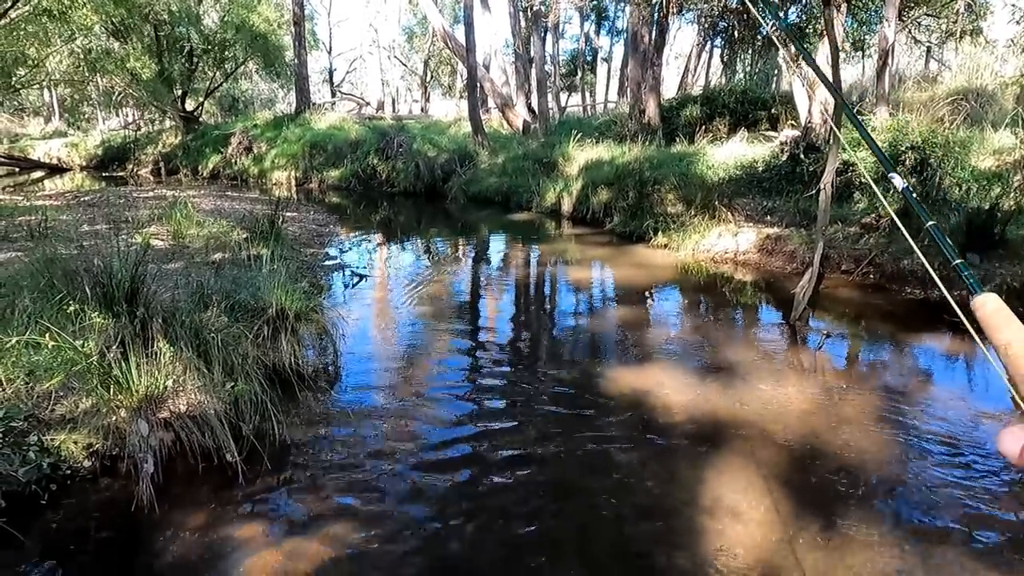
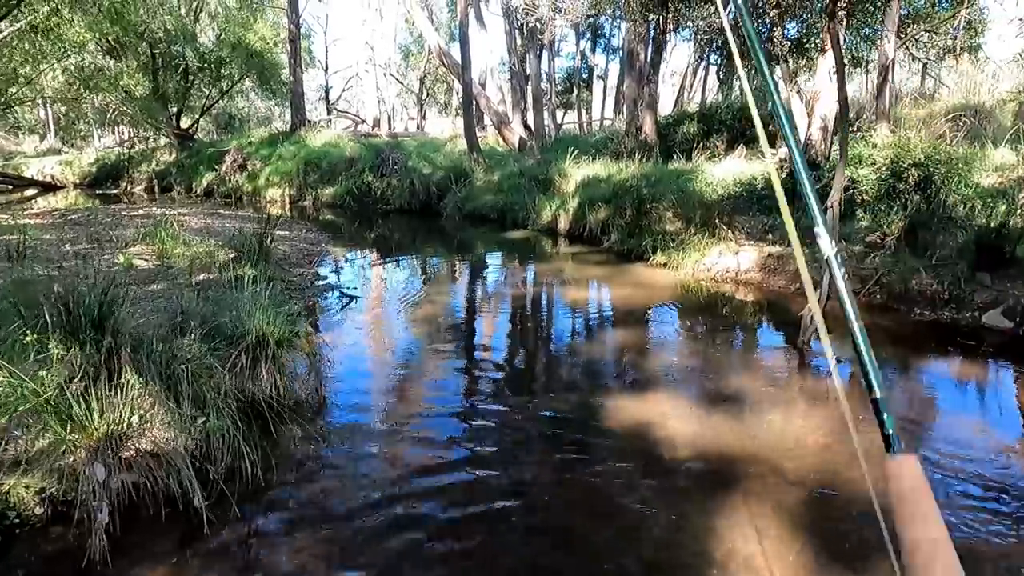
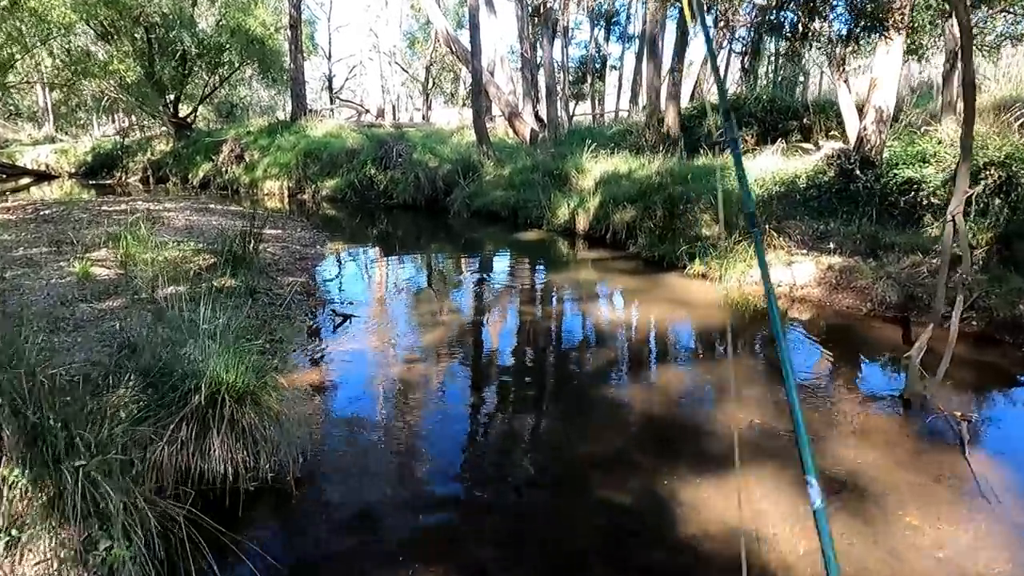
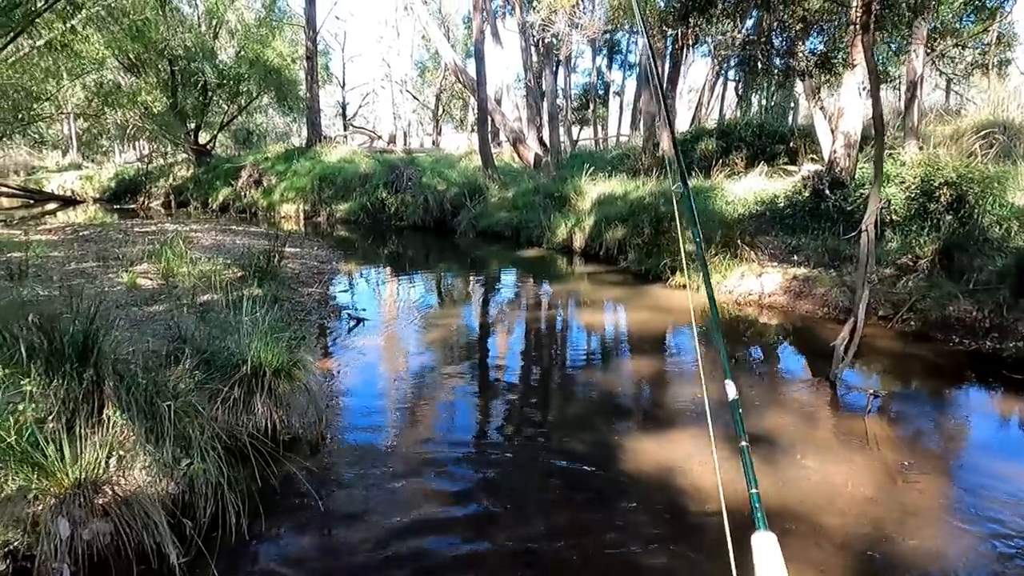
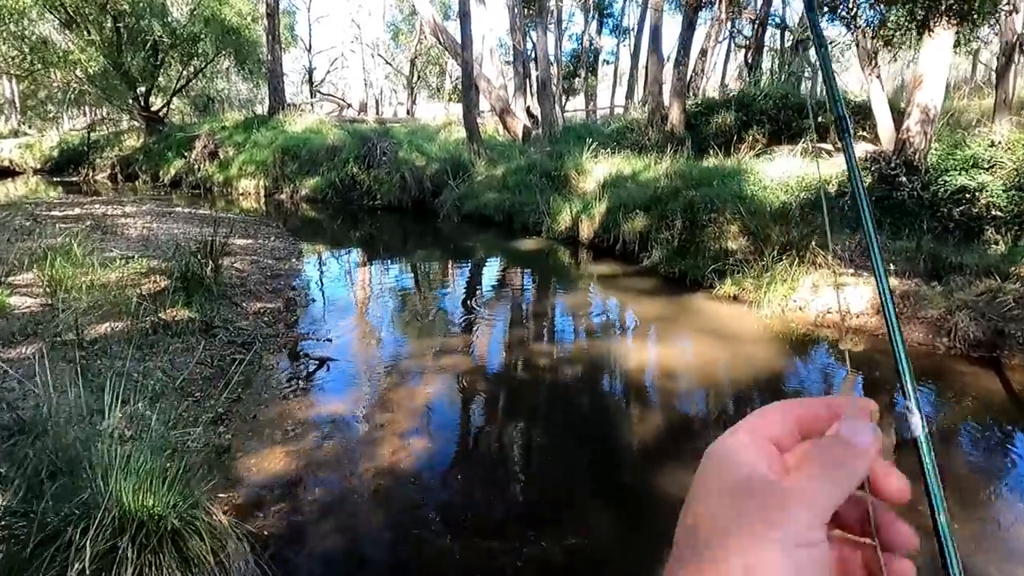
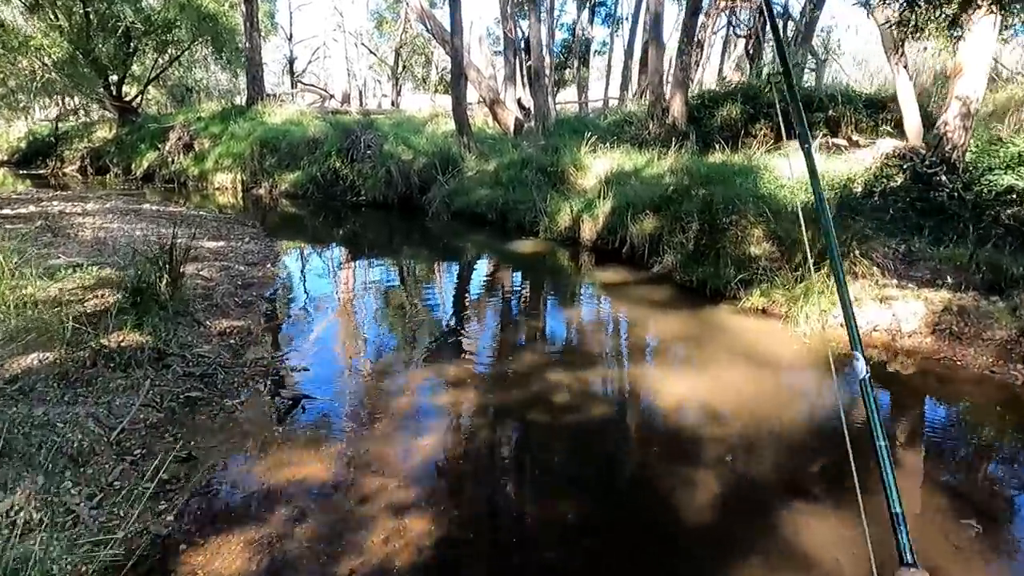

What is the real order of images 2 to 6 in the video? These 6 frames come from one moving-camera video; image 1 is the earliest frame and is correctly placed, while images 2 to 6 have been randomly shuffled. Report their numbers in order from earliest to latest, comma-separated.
2, 4, 3, 5, 6
